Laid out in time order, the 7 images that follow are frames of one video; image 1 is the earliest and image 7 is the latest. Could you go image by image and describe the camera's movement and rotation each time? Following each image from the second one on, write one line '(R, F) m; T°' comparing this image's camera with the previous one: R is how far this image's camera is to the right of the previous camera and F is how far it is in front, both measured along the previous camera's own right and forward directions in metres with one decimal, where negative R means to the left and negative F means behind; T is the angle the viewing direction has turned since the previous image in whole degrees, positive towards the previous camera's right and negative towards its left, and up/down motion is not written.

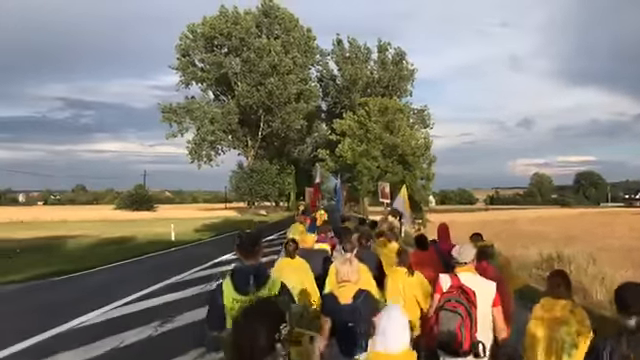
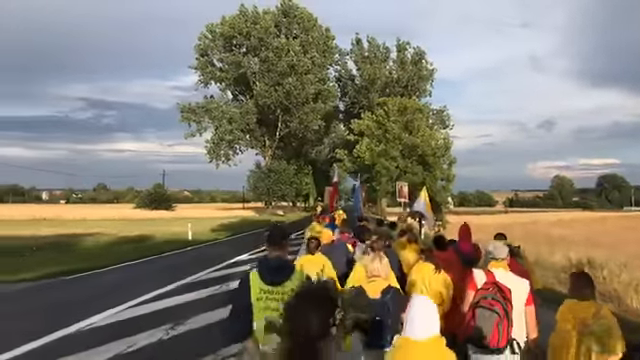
(0.0, +0.2) m; -1°
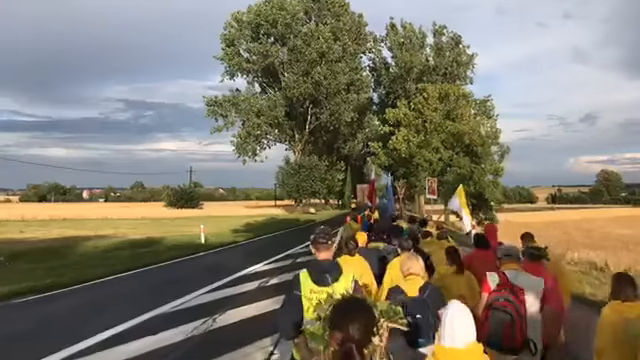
(+0.1, +2.5) m; -3°
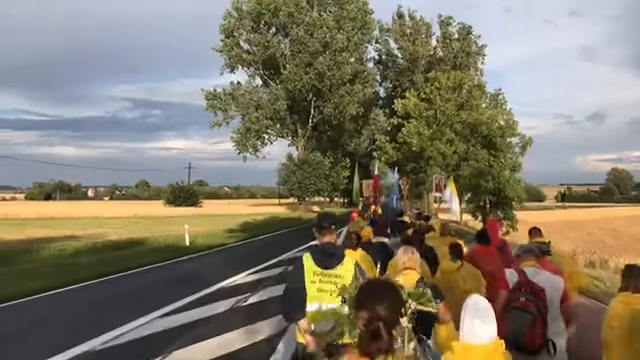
(+0.1, +1.8) m; 0°
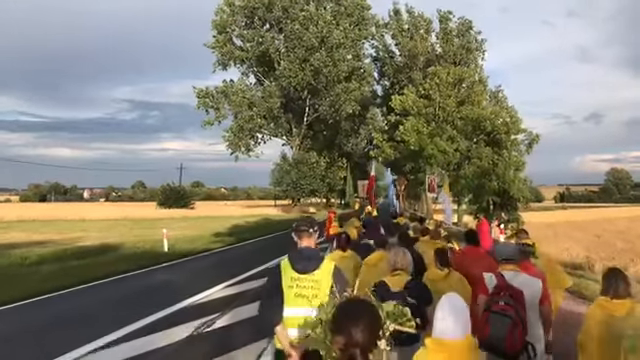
(+0.1, +1.2) m; 0°
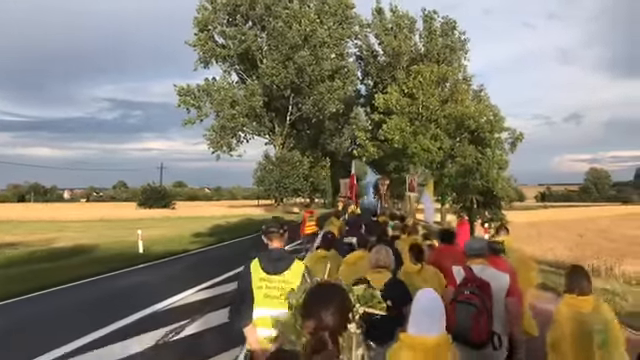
(0.0, +0.3) m; +1°
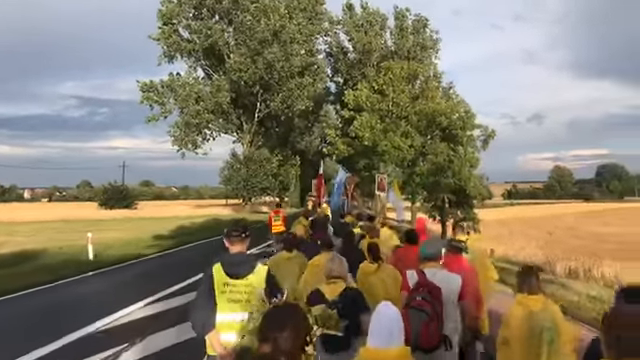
(0.0, +0.7) m; +3°
